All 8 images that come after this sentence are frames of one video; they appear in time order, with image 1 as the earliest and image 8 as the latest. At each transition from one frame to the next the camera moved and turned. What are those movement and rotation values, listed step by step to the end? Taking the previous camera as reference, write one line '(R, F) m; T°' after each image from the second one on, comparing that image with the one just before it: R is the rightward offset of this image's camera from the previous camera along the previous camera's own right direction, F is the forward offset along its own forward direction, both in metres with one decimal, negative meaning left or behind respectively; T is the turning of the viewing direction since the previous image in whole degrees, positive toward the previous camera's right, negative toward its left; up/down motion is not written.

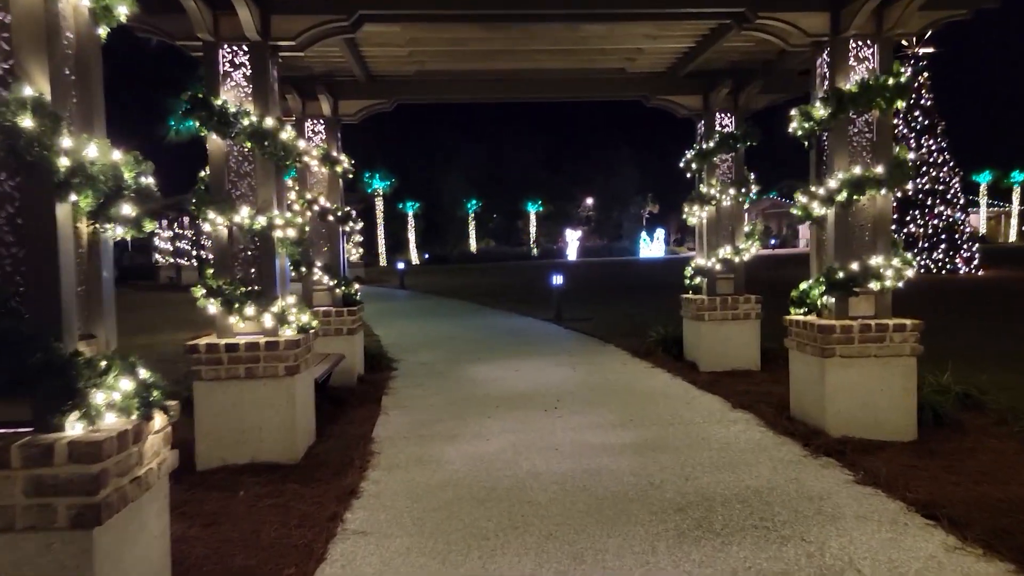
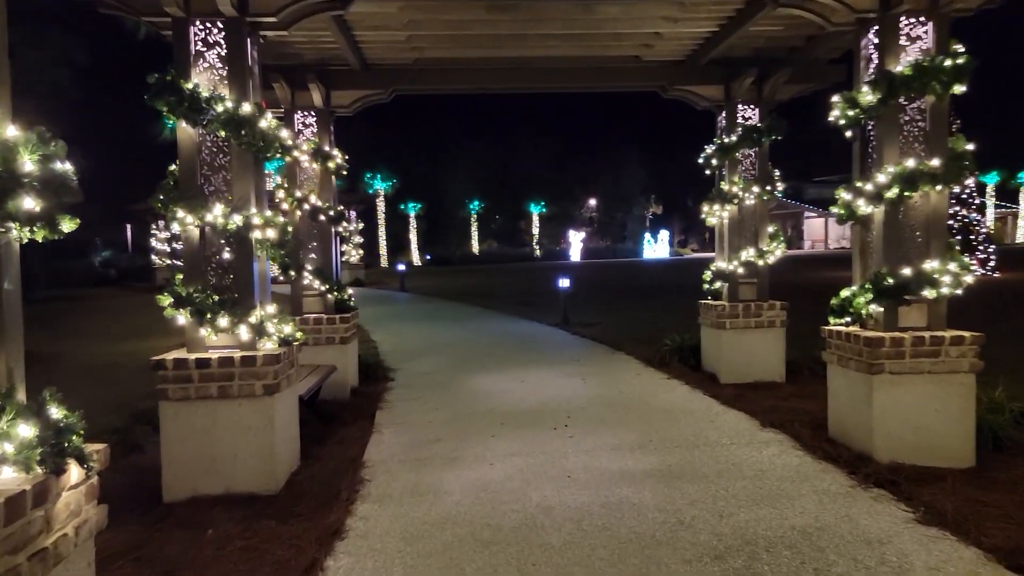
(0.0, +0.7) m; 0°
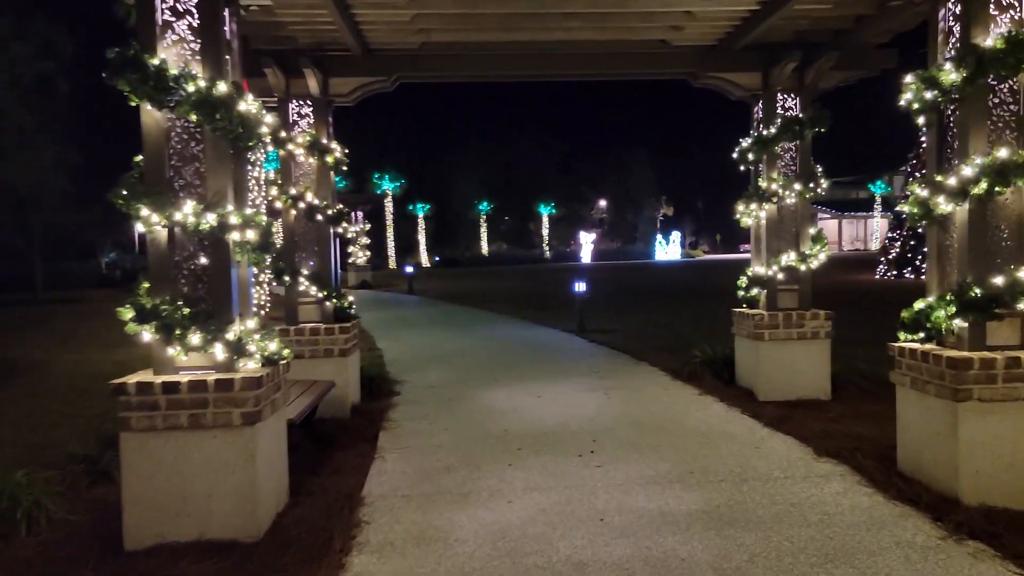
(-0.1, +0.8) m; -1°
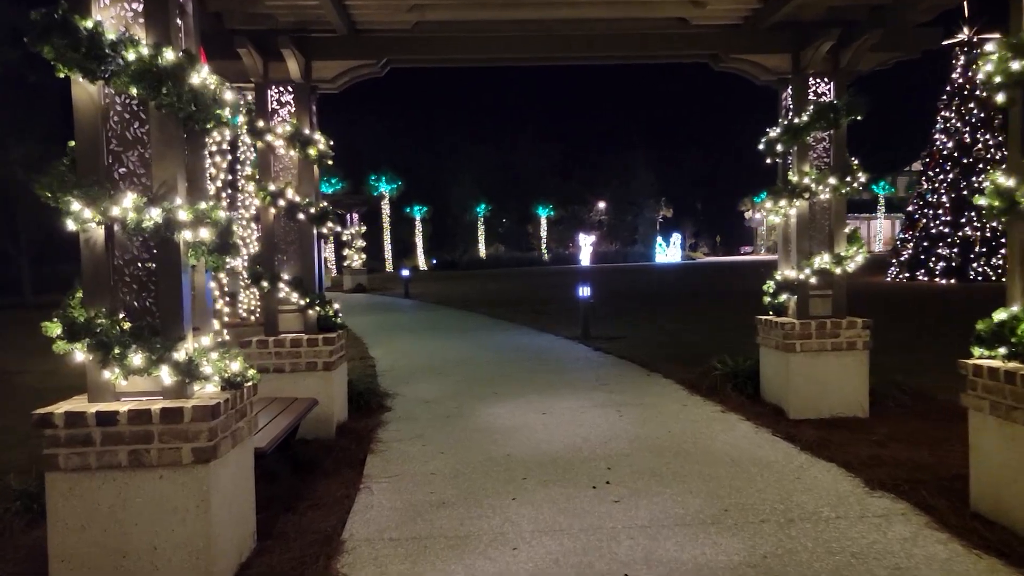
(0.0, +0.7) m; 0°
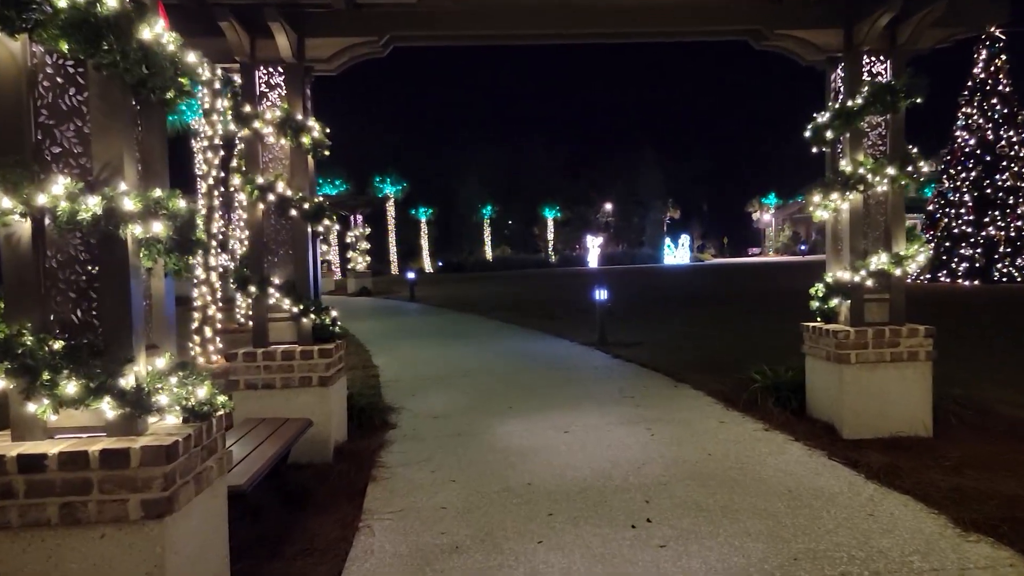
(-0.1, +0.8) m; 0°
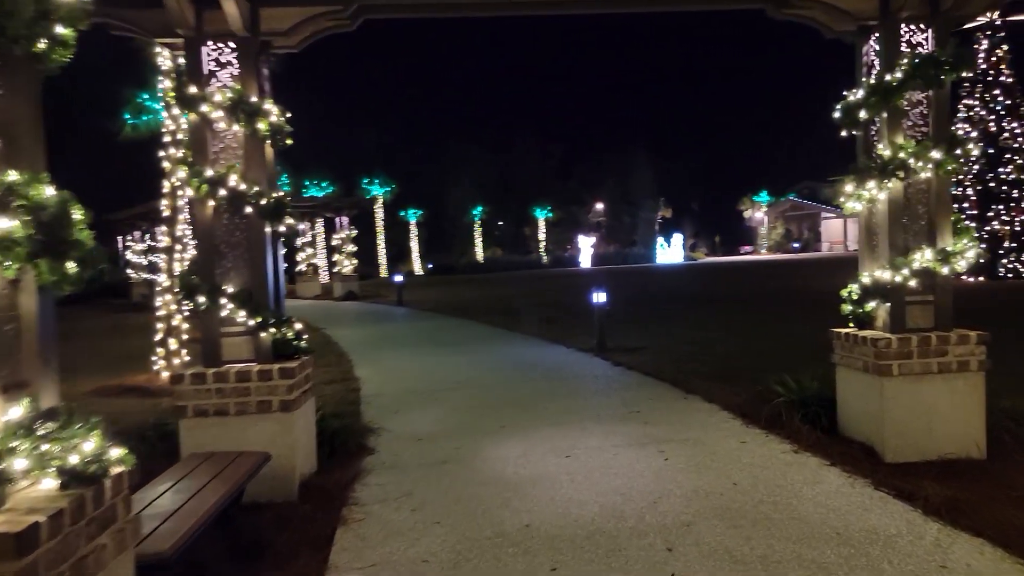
(0.0, +0.8) m; +1°
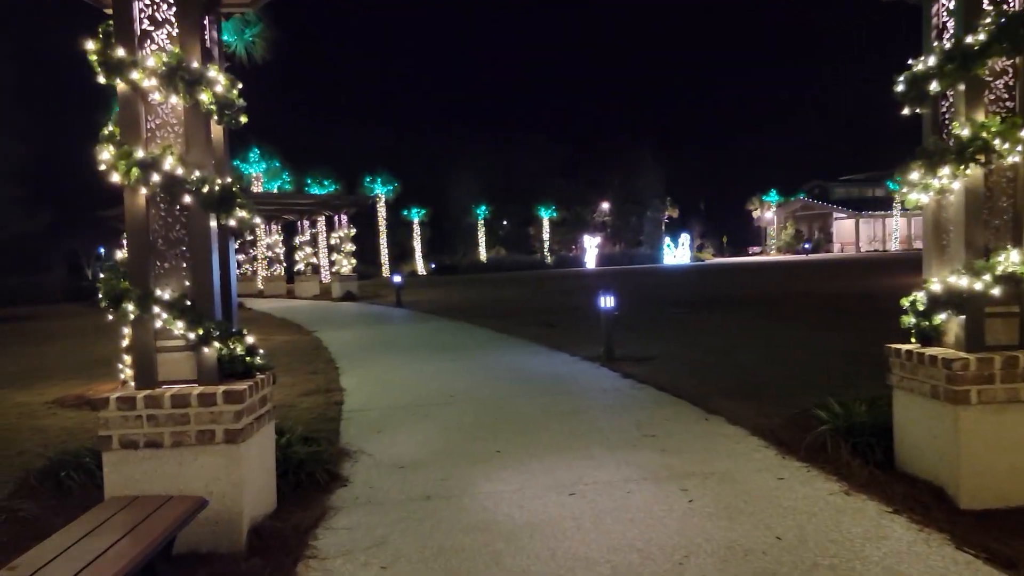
(0.0, +0.9) m; 0°
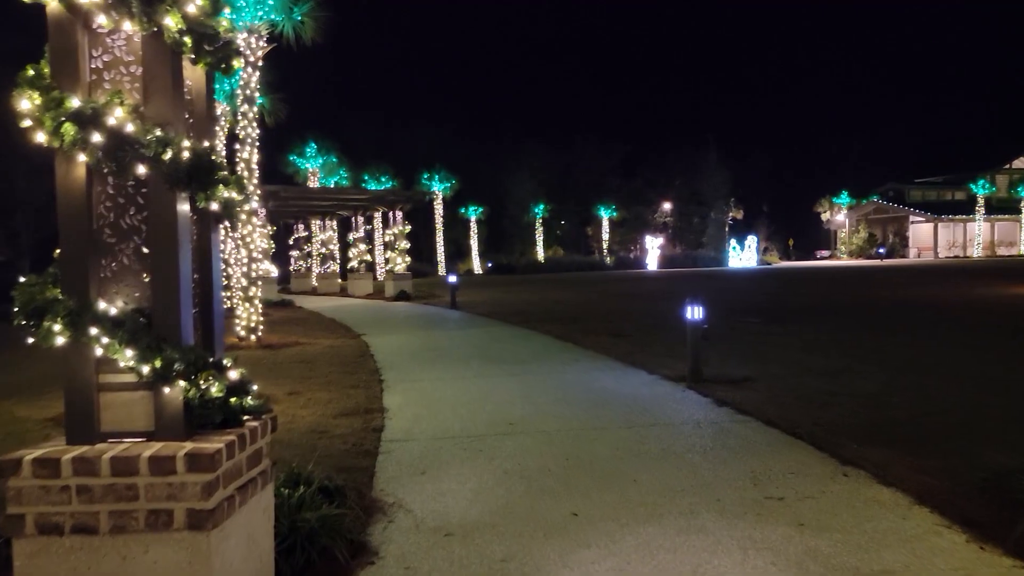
(-0.2, +1.4) m; -4°
